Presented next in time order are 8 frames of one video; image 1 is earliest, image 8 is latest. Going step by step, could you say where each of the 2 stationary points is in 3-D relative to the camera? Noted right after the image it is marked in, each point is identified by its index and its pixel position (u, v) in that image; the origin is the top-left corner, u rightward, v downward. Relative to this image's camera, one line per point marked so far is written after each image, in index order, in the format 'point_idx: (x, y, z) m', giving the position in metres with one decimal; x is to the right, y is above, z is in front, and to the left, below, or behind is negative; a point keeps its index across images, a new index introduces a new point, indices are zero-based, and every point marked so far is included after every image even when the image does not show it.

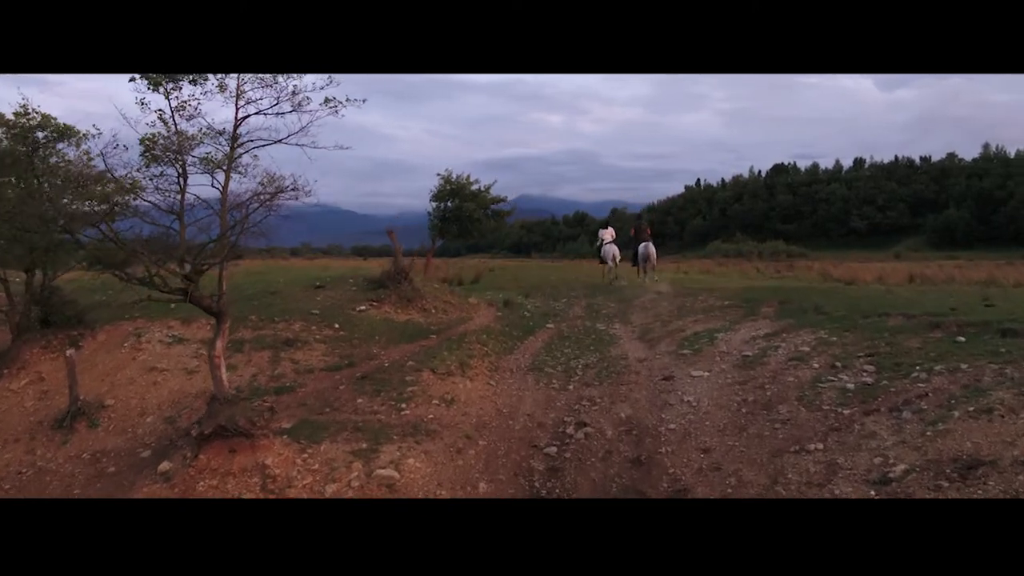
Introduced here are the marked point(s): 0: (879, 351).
0: (+4.0, -0.7, +10.0) m
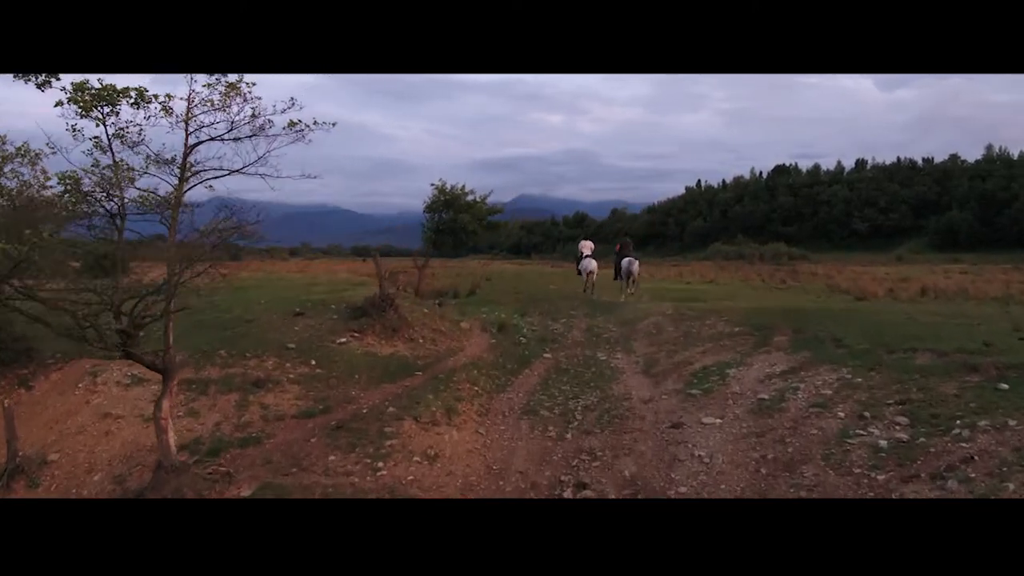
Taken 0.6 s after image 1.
0: (+3.9, -1.1, +9.0) m
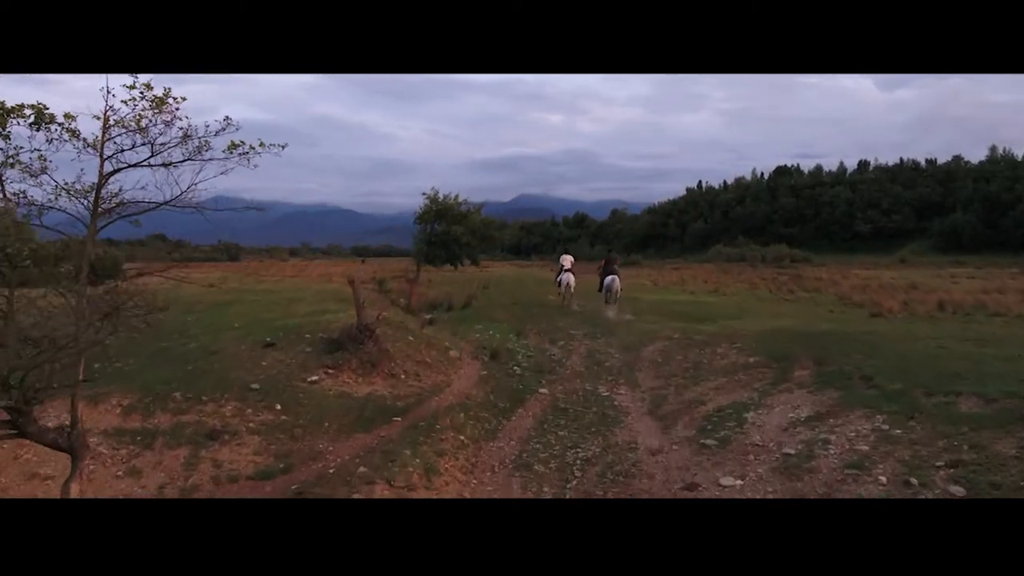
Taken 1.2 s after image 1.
0: (+3.8, -1.5, +7.7) m
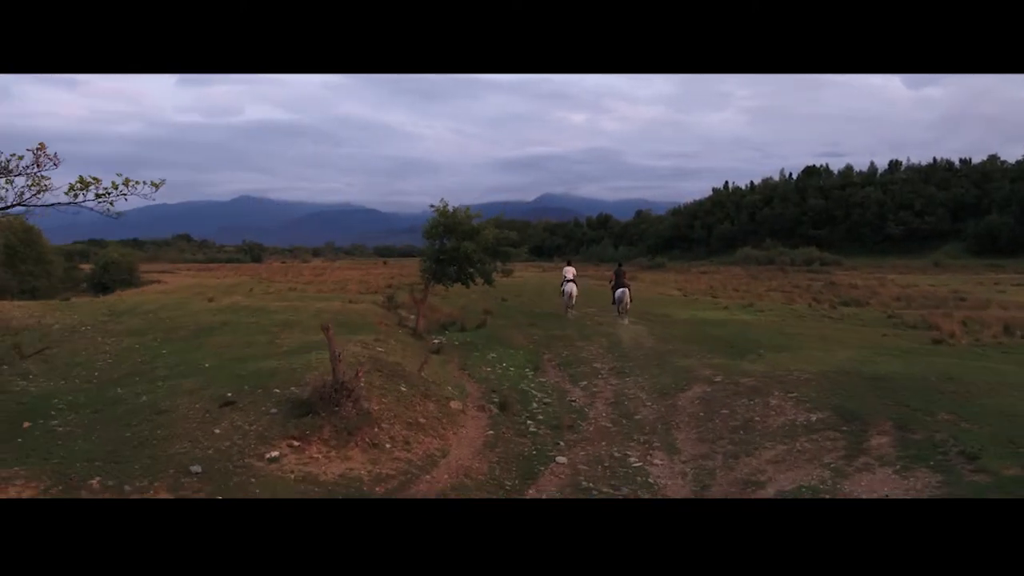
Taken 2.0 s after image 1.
0: (+3.8, -2.0, +5.5) m
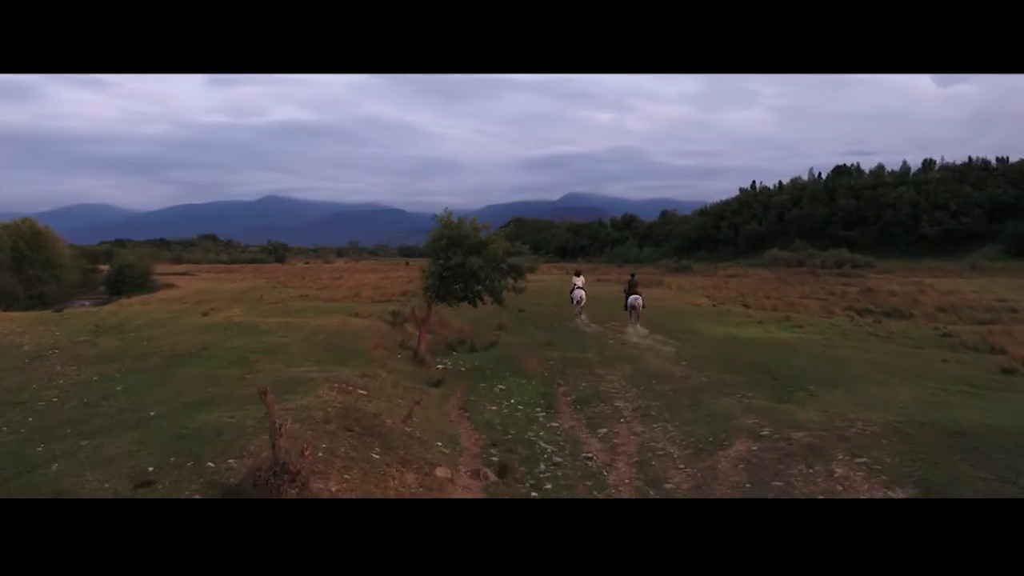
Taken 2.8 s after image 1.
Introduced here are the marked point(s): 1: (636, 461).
0: (+3.6, -2.4, +3.2) m
1: (+1.5, -2.0, +11.0) m
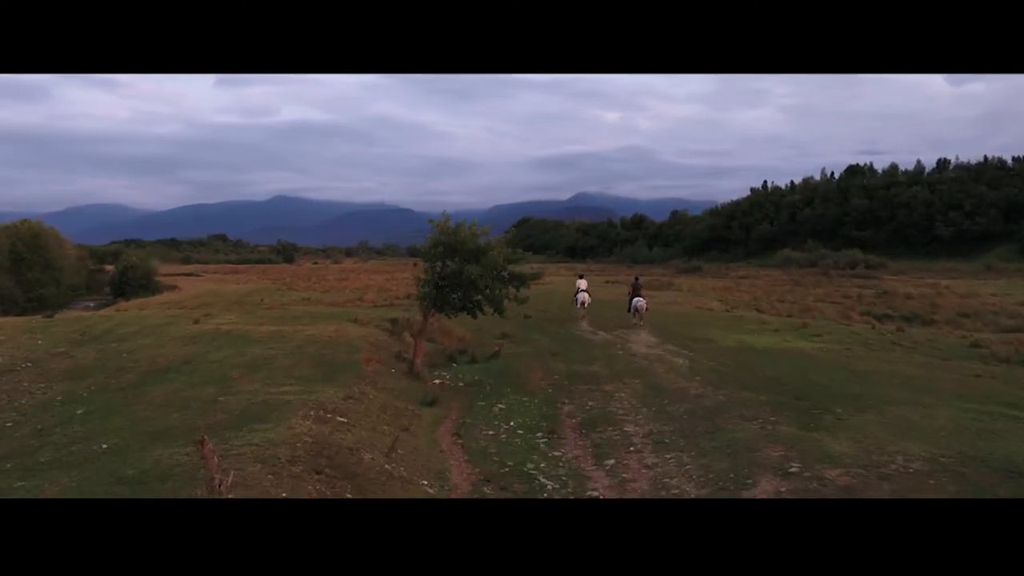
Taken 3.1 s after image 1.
0: (+3.5, -2.6, +1.9) m
1: (+1.4, -2.2, +9.8) m
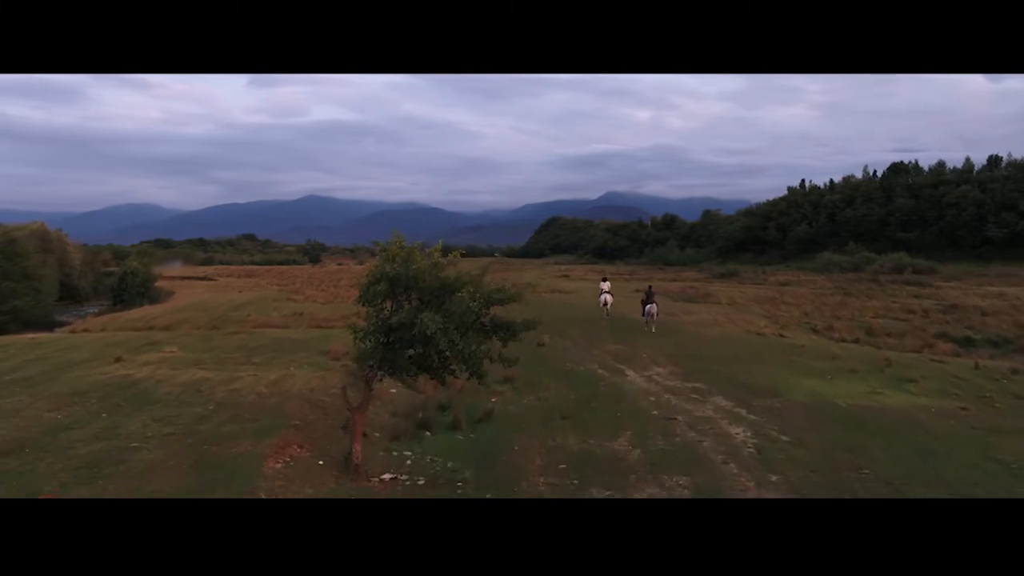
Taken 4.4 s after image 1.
0: (+2.8, -3.3, -3.8) m
1: (+1.0, -2.9, +4.1) m
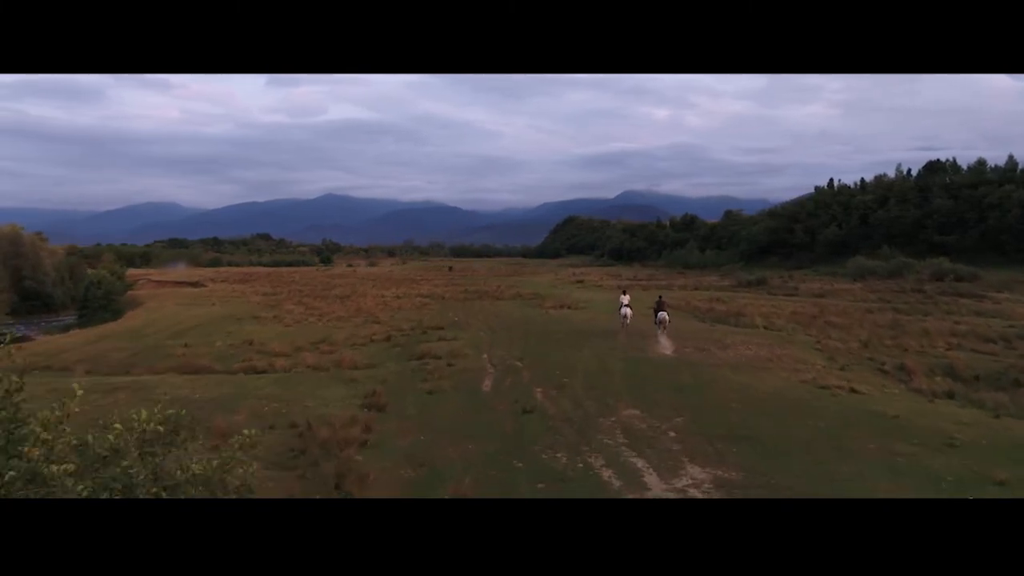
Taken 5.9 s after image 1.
0: (+1.7, -4.3, -11.6) m
1: (0.0, -3.8, -3.6) m
